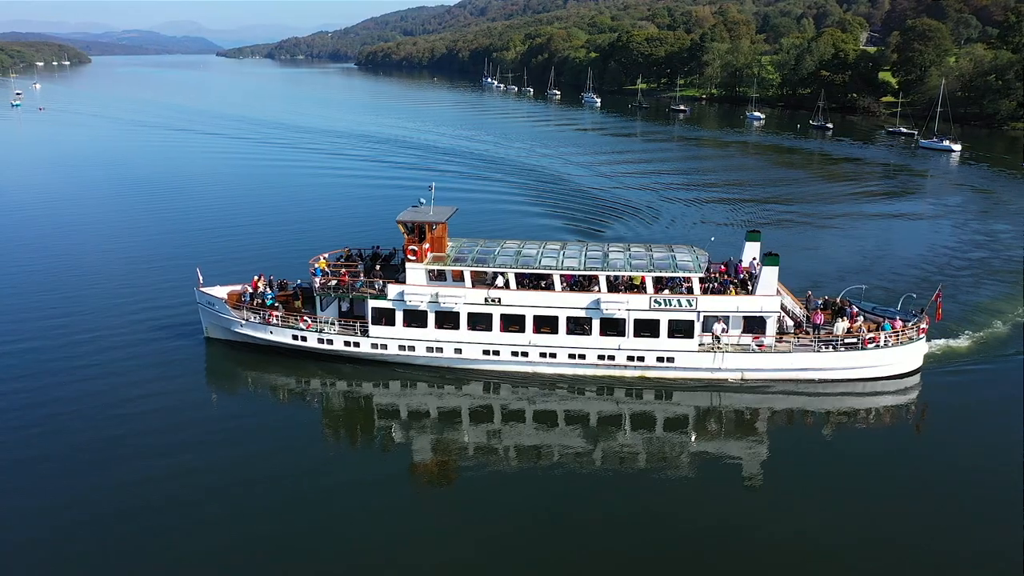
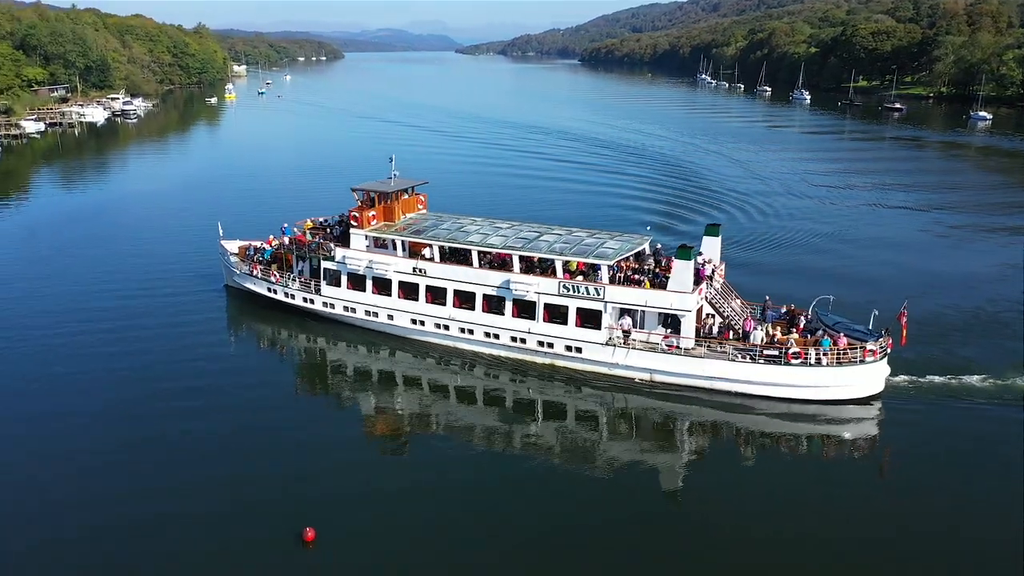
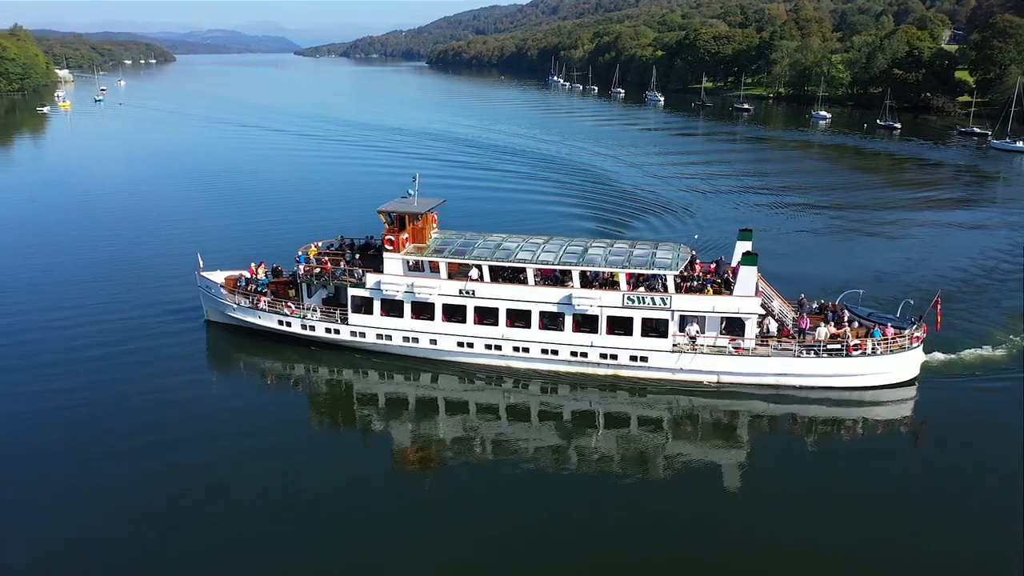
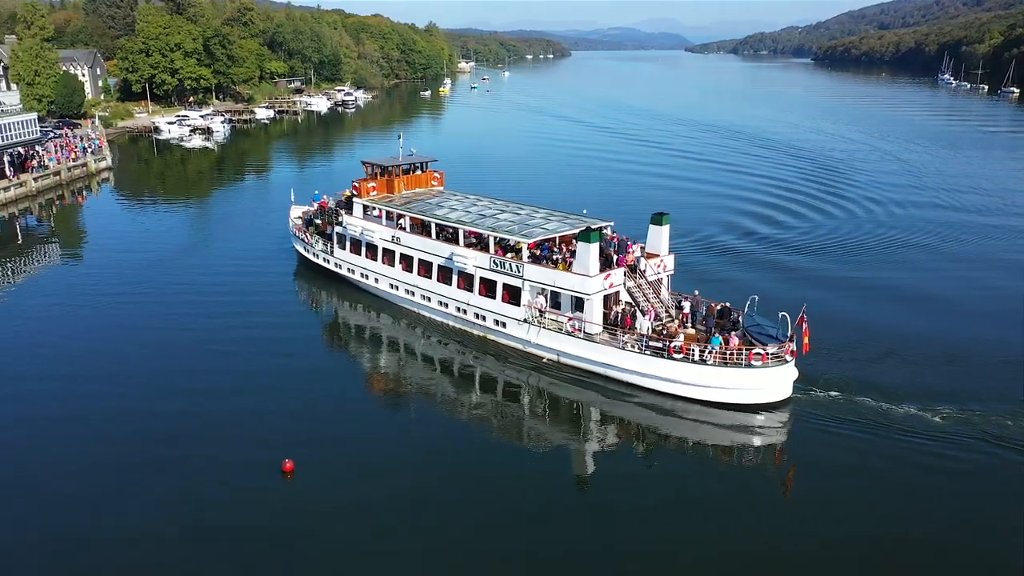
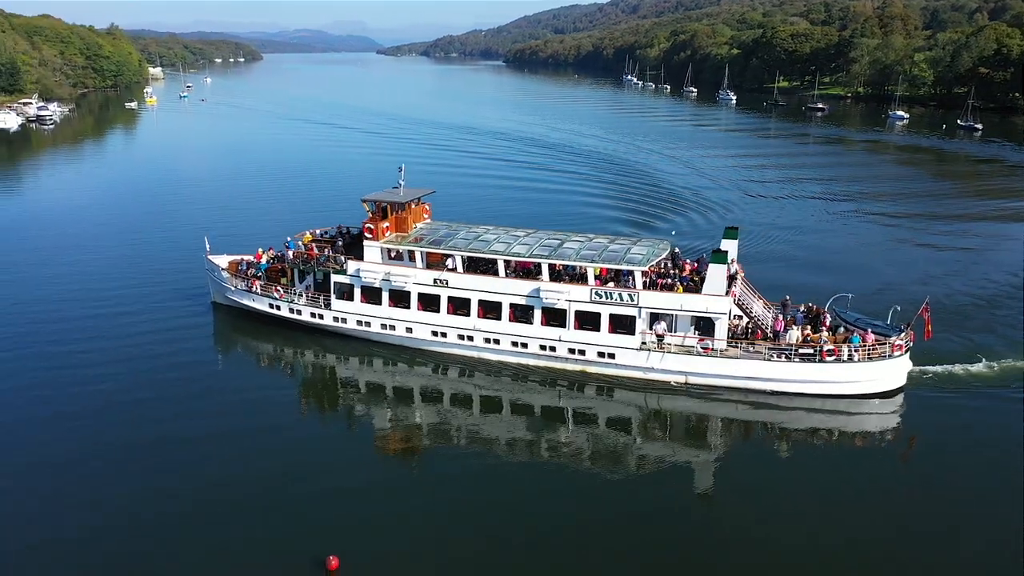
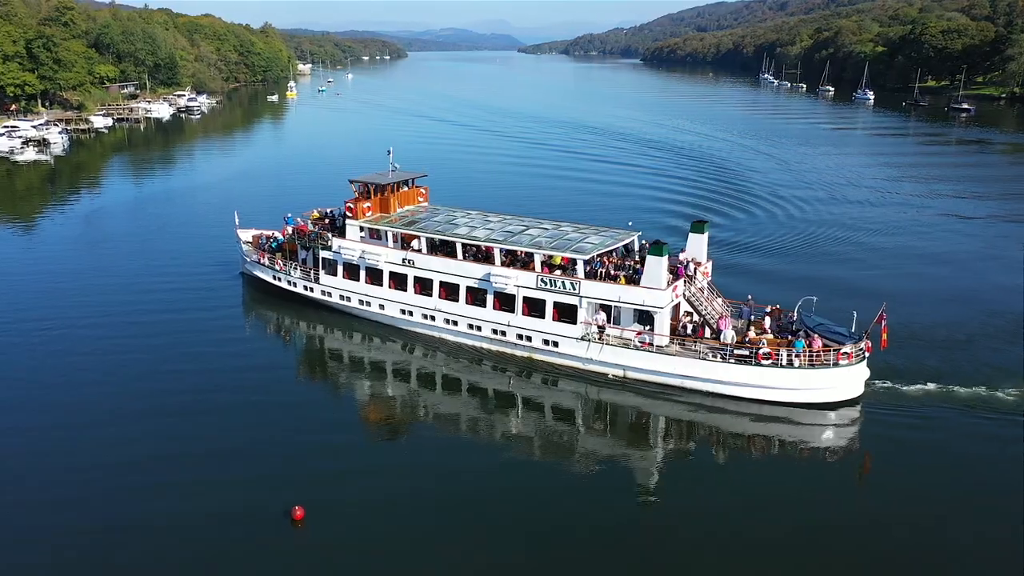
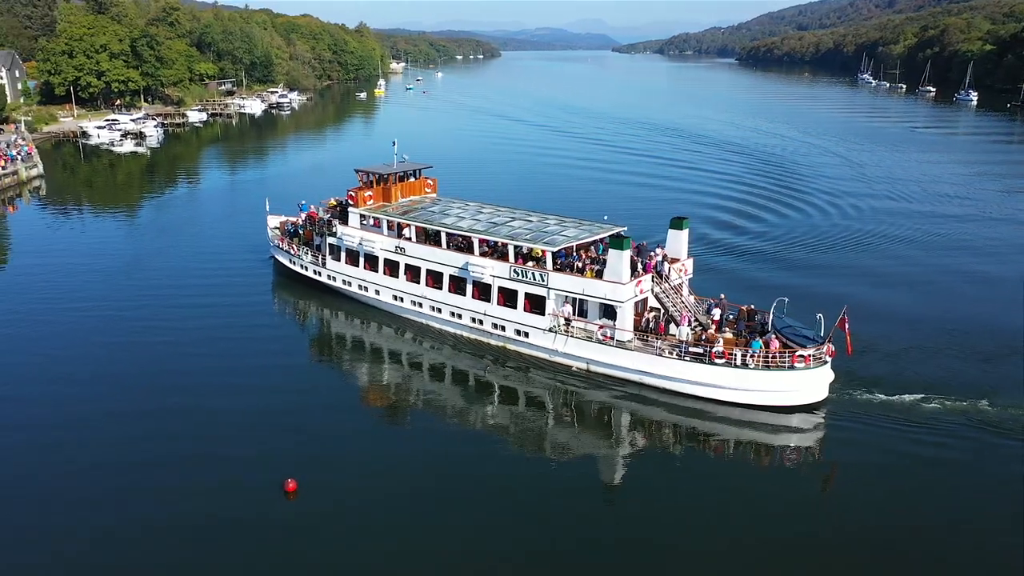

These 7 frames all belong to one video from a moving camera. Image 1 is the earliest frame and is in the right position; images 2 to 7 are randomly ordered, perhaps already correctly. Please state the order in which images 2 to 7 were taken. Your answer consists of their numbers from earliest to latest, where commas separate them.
3, 5, 2, 6, 7, 4
